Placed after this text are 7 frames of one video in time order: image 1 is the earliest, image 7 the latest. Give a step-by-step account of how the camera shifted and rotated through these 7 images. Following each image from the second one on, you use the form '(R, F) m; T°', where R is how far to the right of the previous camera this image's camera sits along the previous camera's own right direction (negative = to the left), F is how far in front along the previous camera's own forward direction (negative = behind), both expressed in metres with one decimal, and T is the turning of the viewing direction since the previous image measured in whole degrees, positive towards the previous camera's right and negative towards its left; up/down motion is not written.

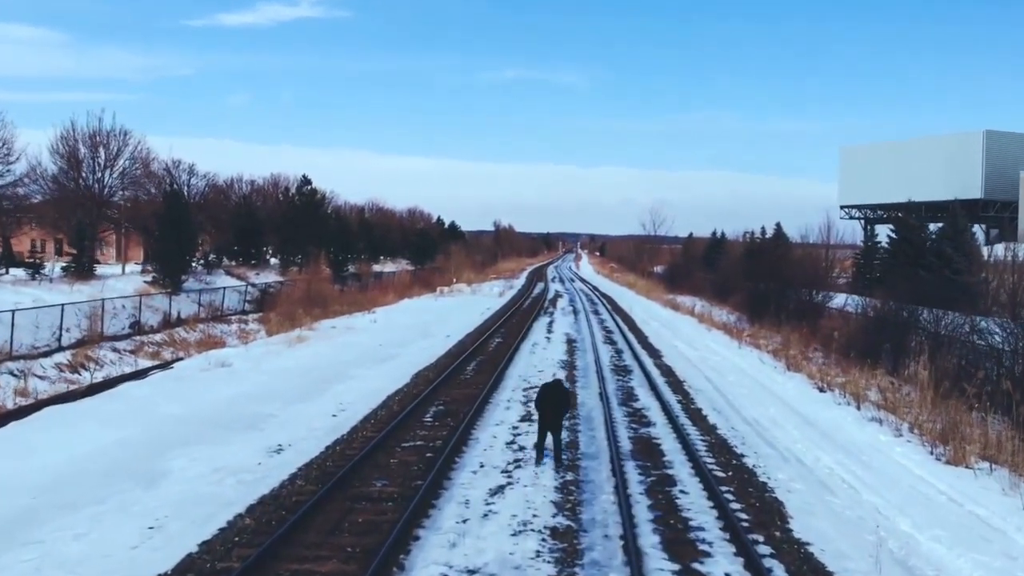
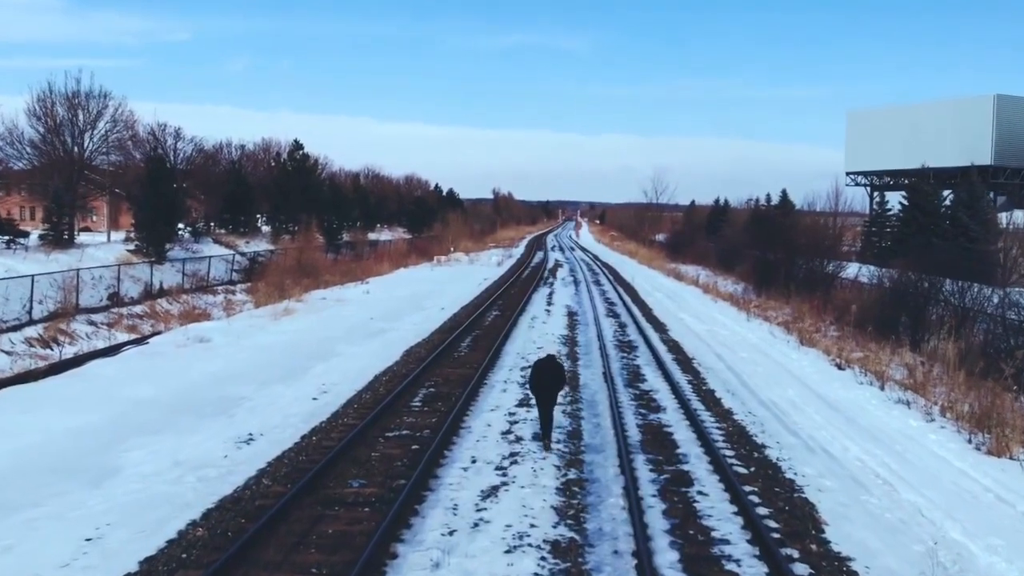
(0.0, +1.3) m; 0°
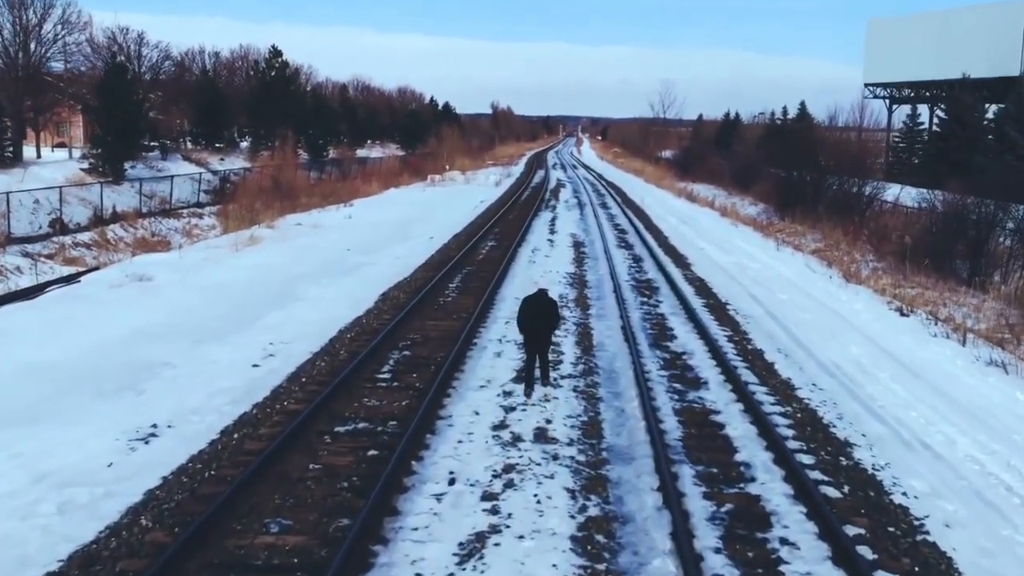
(0.0, +3.1) m; 0°
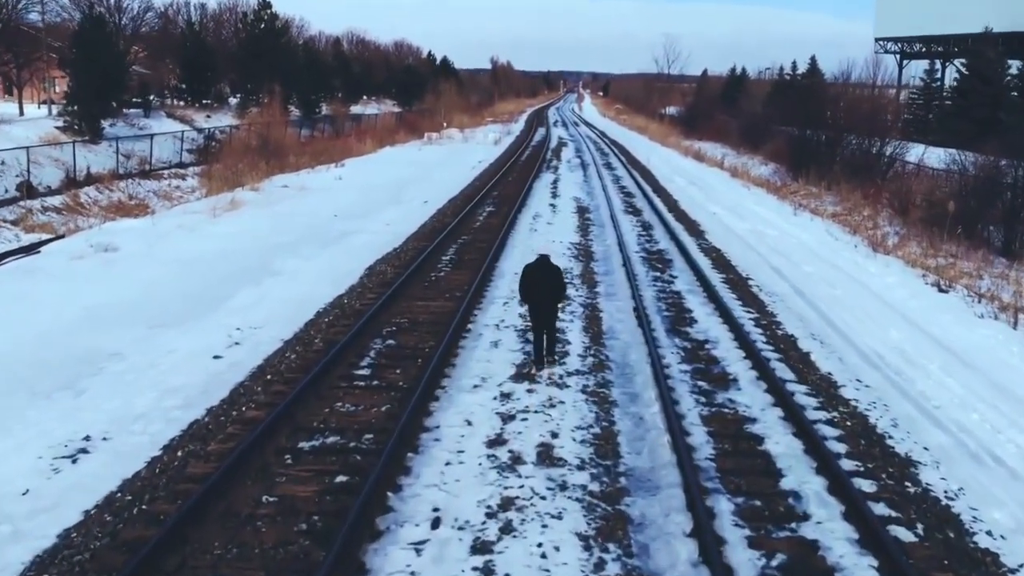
(0.0, +1.4) m; 0°
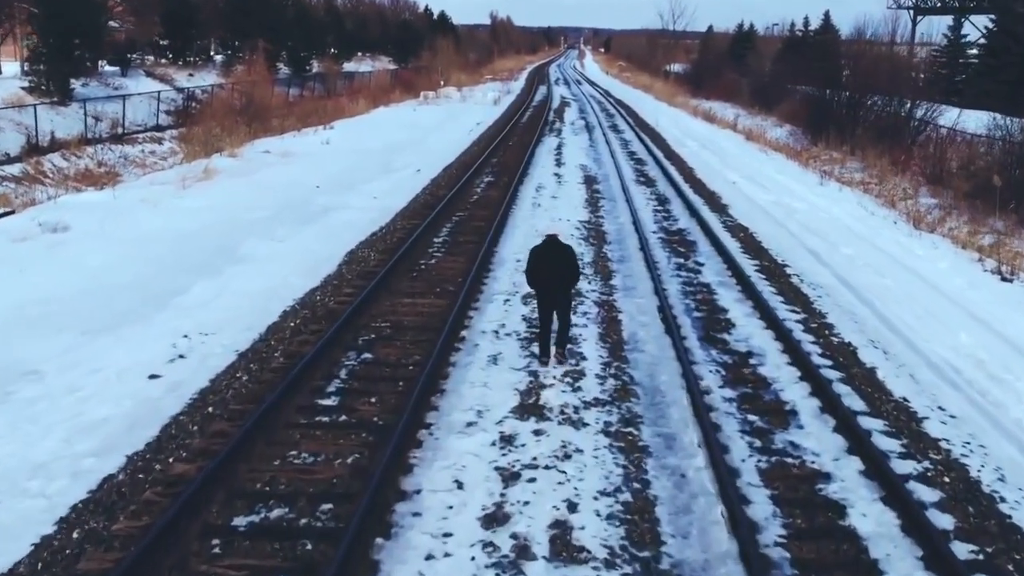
(0.0, +1.7) m; 0°
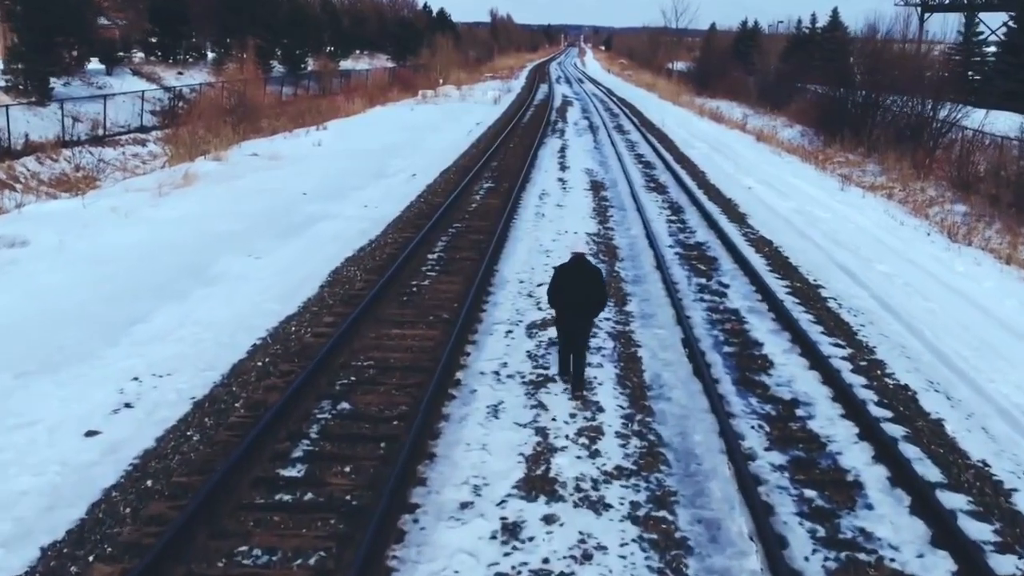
(0.0, +1.2) m; 0°
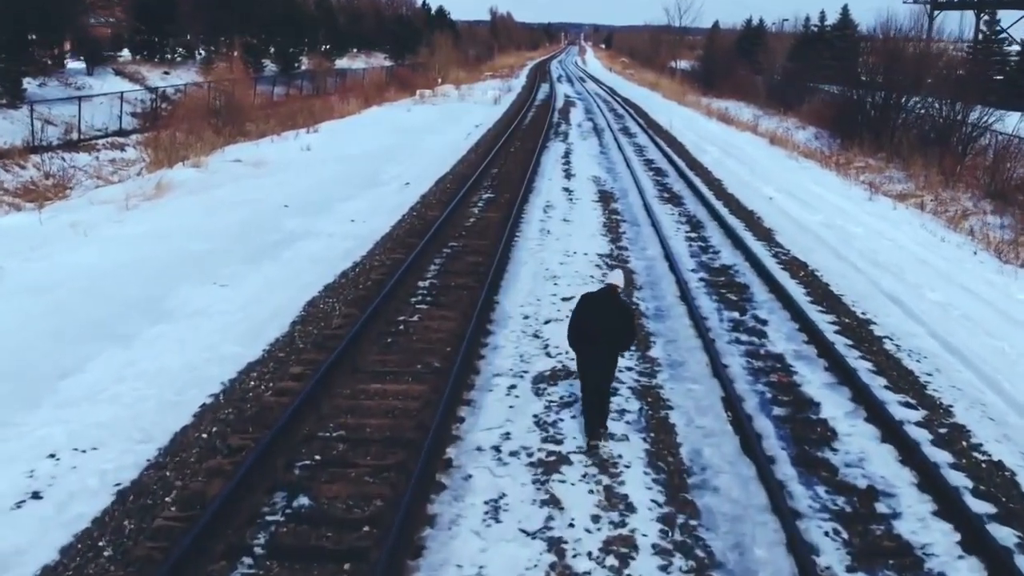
(0.0, +1.4) m; 0°
